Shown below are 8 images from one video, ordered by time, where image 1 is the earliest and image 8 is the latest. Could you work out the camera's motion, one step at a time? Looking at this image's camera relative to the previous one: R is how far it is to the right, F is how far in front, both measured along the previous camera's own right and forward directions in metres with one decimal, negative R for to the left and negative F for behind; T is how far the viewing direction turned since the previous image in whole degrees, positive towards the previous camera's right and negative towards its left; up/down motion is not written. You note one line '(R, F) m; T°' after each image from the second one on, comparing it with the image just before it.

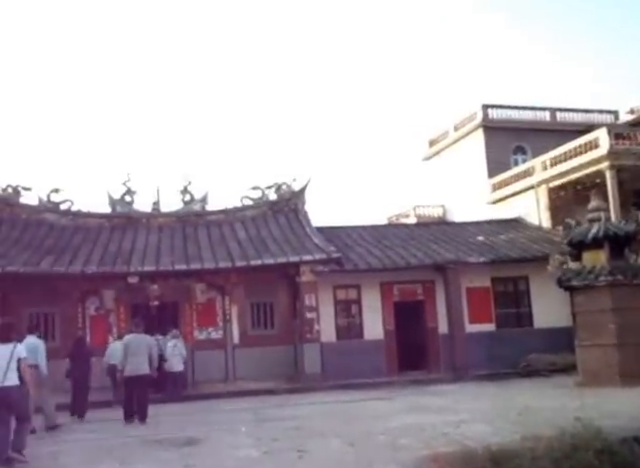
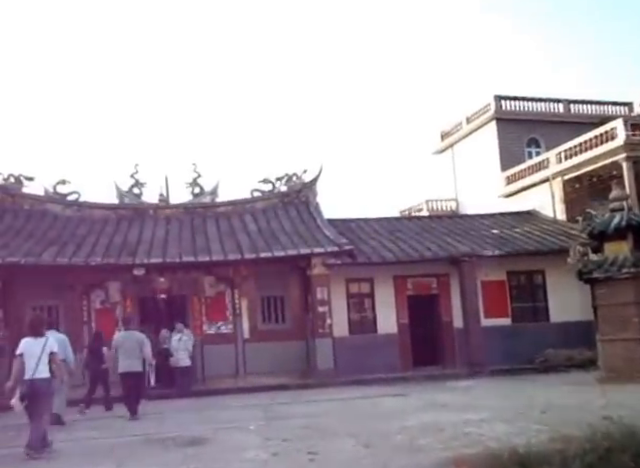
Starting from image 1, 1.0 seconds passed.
(0.0, +0.4) m; -1°
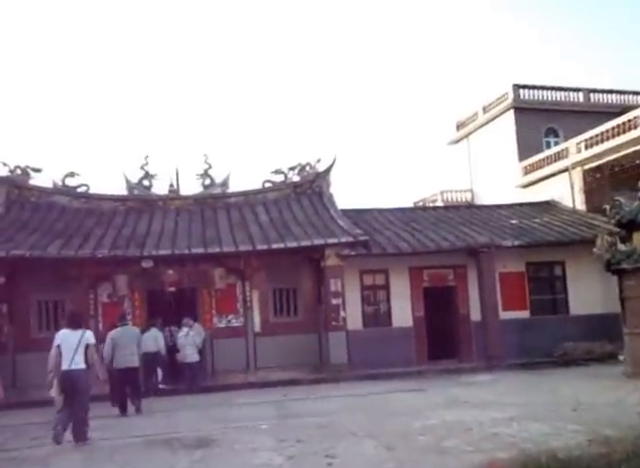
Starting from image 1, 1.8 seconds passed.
(-0.1, +0.5) m; -1°
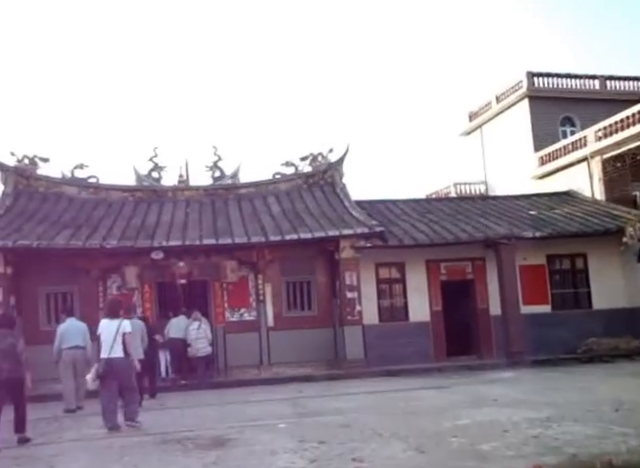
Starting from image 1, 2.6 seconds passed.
(-0.1, +0.5) m; -1°
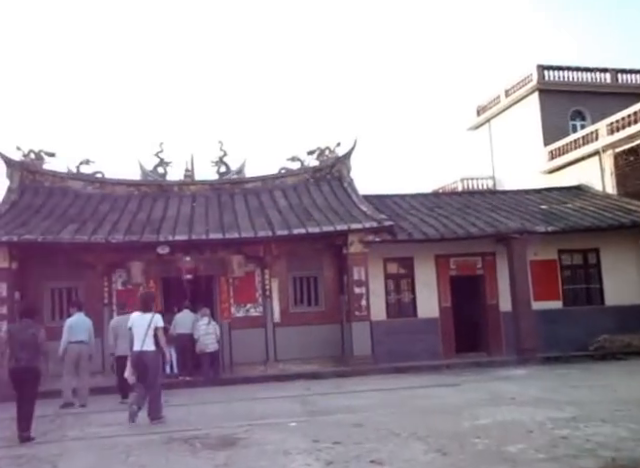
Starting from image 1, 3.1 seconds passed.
(-0.1, +0.3) m; 0°
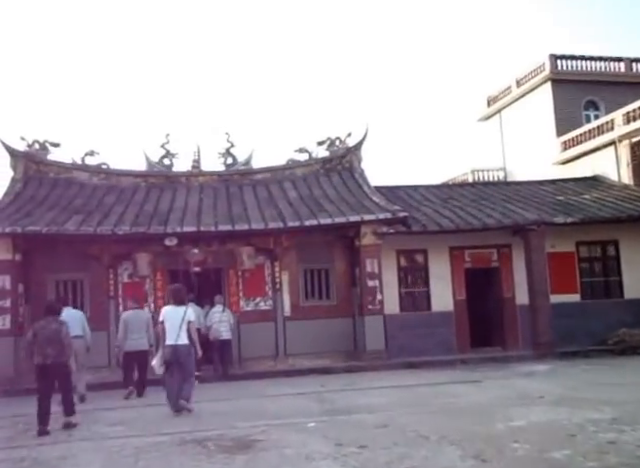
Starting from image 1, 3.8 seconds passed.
(-0.2, +0.4) m; 0°
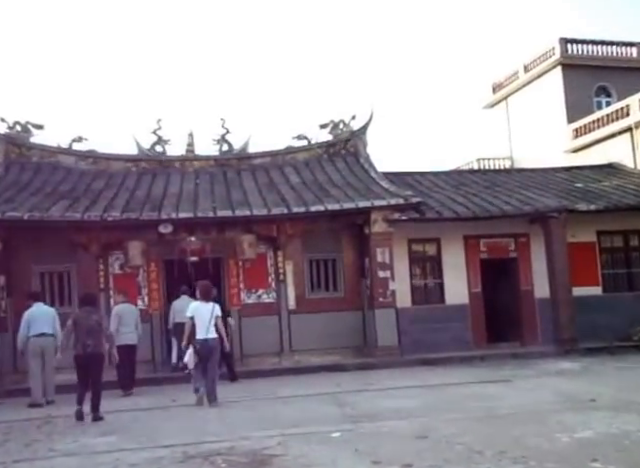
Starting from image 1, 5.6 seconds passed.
(-0.3, +1.0) m; +1°
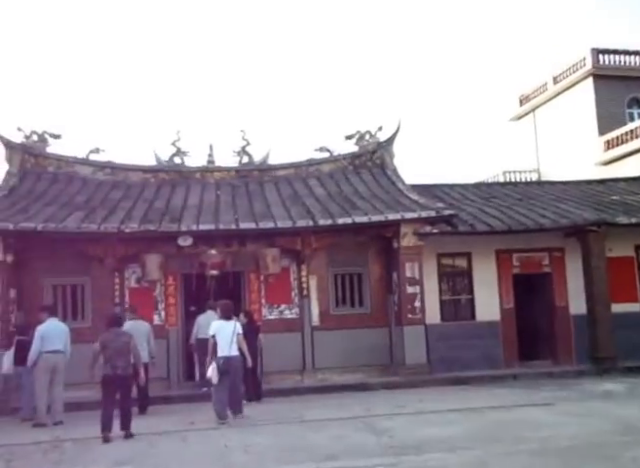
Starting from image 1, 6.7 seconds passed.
(-0.2, +0.6) m; -1°
